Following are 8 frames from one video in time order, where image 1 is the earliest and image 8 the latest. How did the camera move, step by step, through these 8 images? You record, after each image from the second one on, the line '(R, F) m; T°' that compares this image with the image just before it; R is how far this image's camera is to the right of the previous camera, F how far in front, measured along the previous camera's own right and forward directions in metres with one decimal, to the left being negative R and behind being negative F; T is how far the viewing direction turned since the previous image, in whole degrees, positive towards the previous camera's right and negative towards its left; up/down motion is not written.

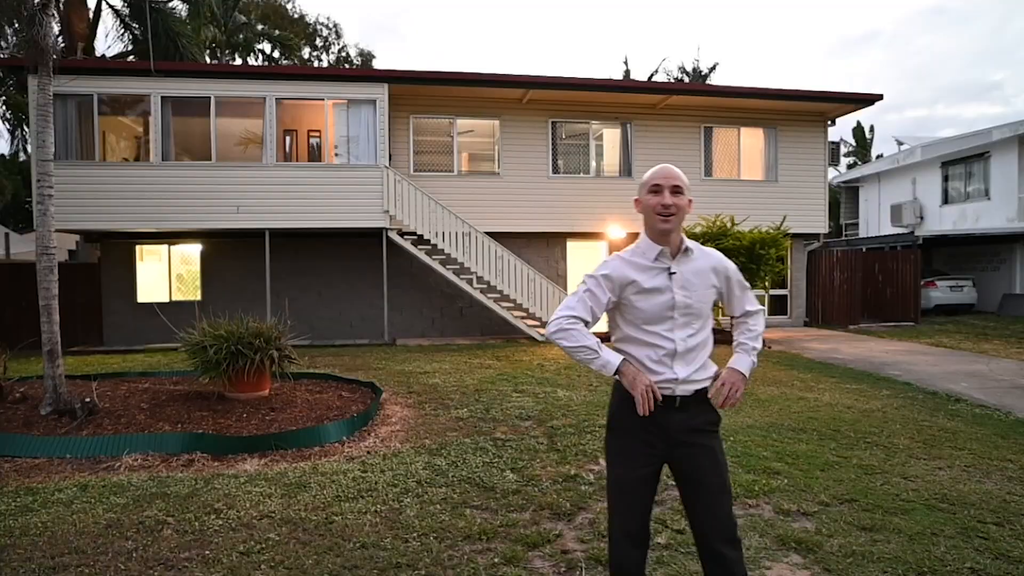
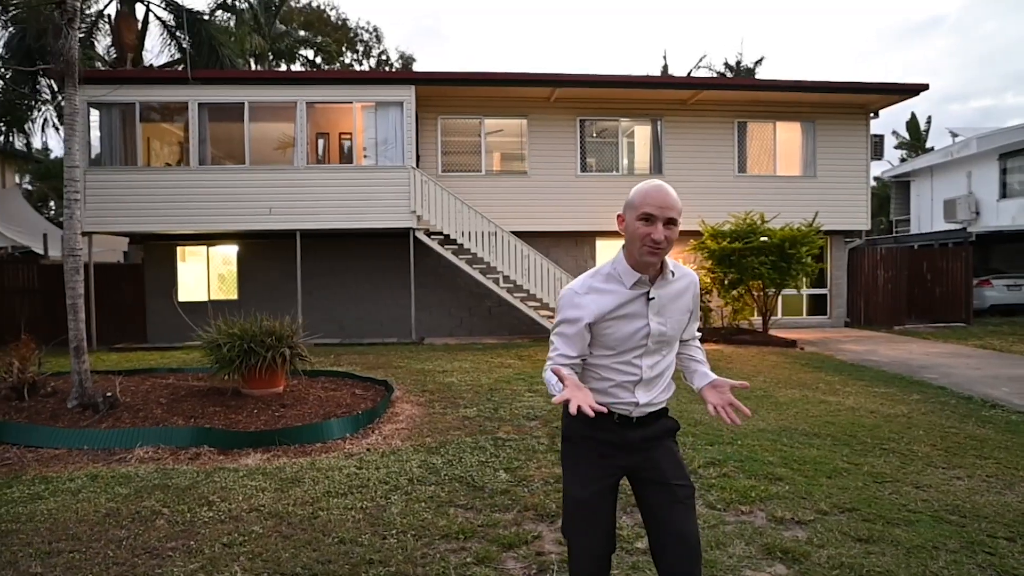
(+0.4, 0.0) m; -4°
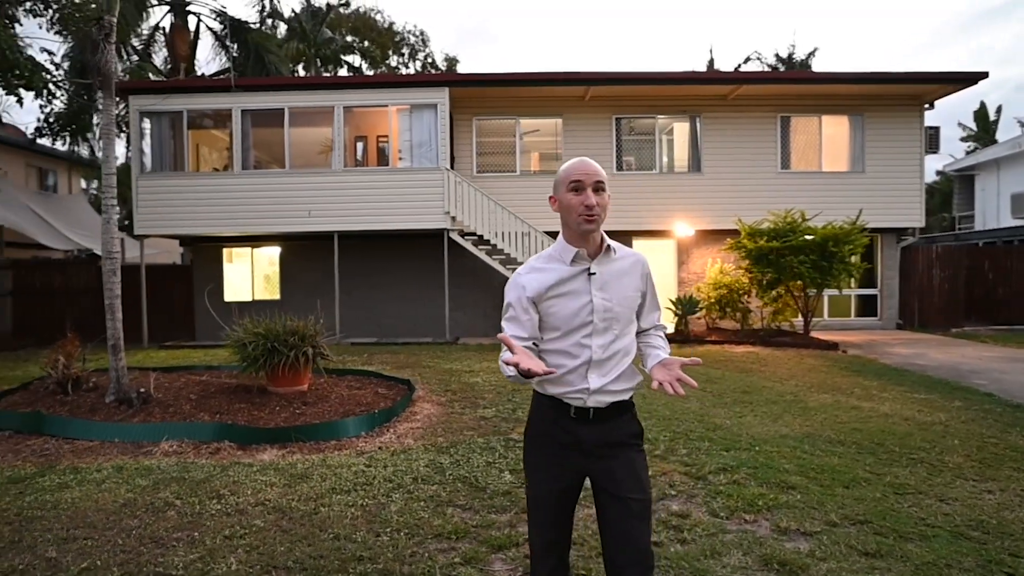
(+0.4, 0.0) m; -5°
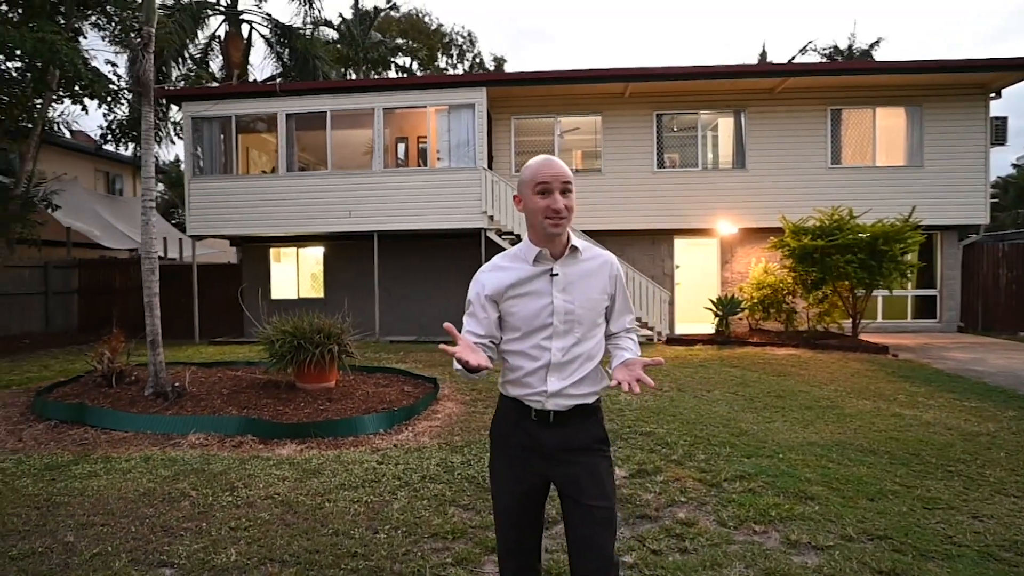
(+0.3, +0.1) m; -5°
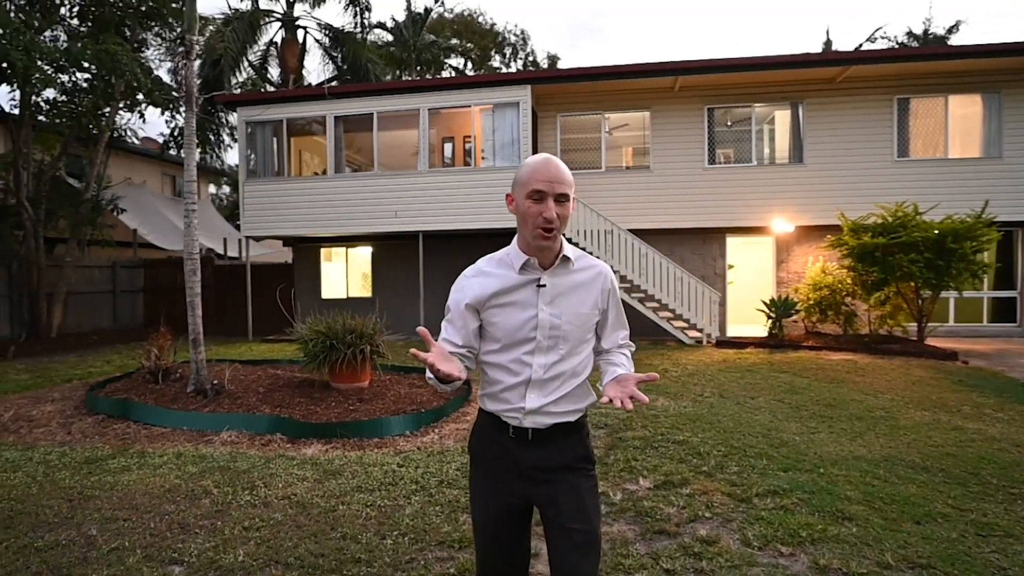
(+0.3, +0.1) m; -5°
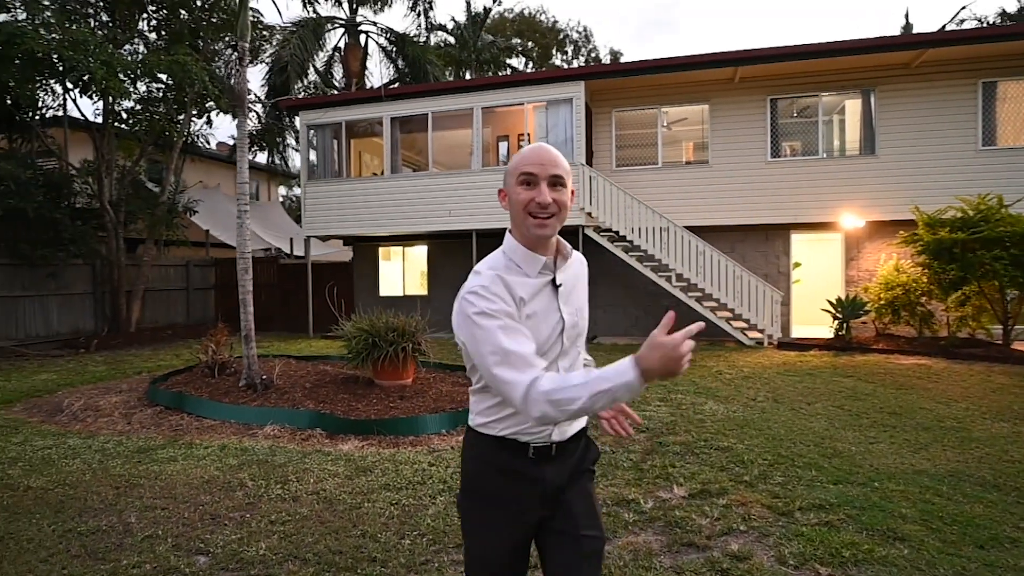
(+0.3, +0.1) m; -6°
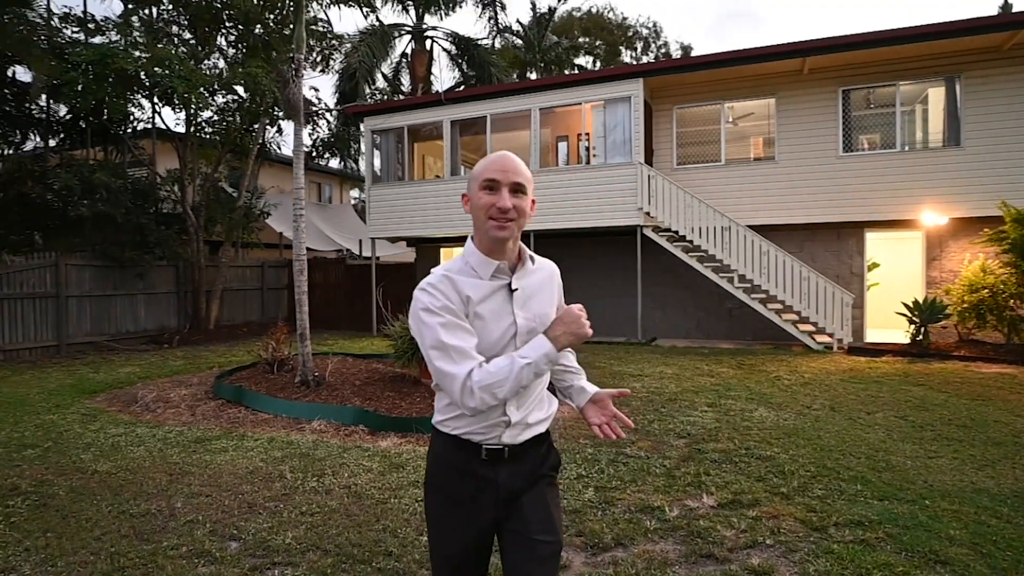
(+0.4, 0.0) m; -7°
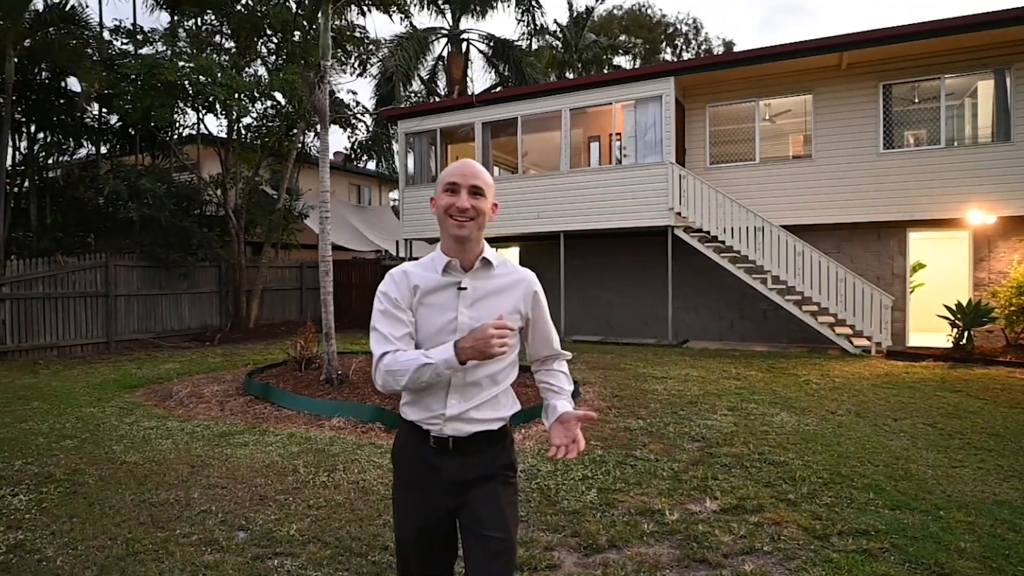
(+0.3, 0.0) m; -4°
